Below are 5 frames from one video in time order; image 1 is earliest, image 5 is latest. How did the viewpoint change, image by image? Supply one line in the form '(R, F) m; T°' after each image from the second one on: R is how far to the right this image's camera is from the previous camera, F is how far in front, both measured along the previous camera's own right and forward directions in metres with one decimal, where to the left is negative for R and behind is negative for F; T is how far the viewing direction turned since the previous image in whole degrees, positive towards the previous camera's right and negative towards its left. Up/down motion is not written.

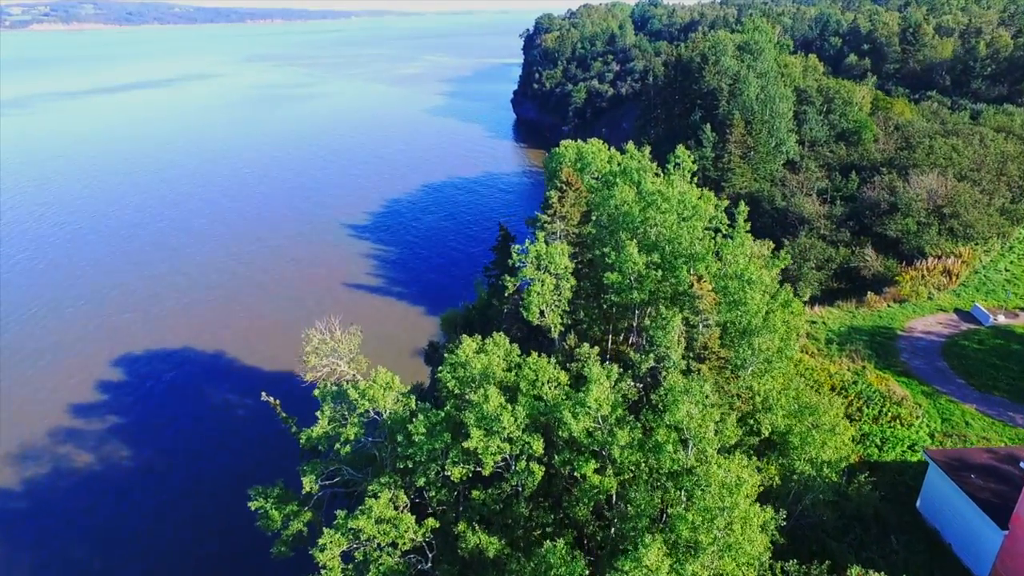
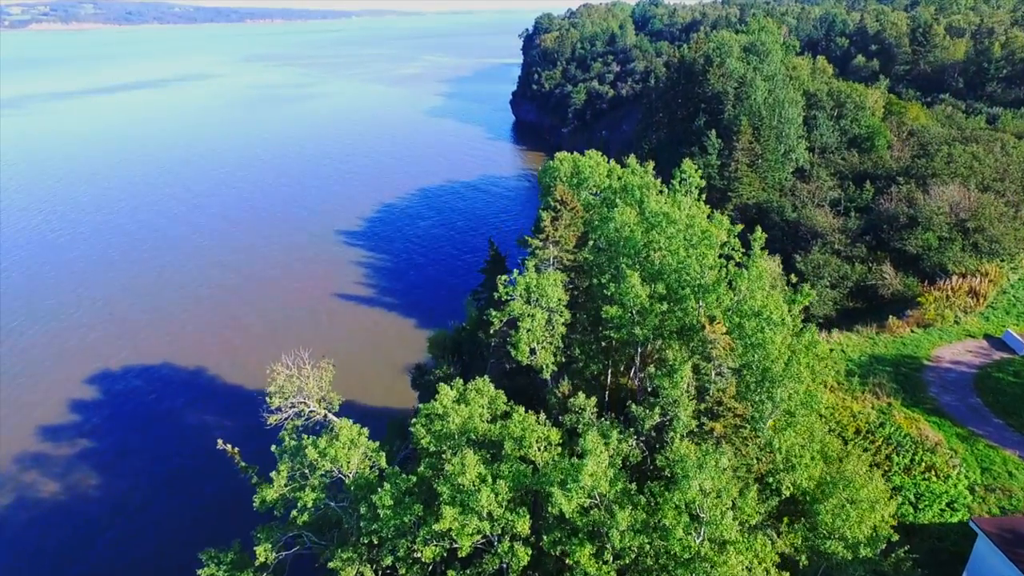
(+0.4, +2.6) m; 0°
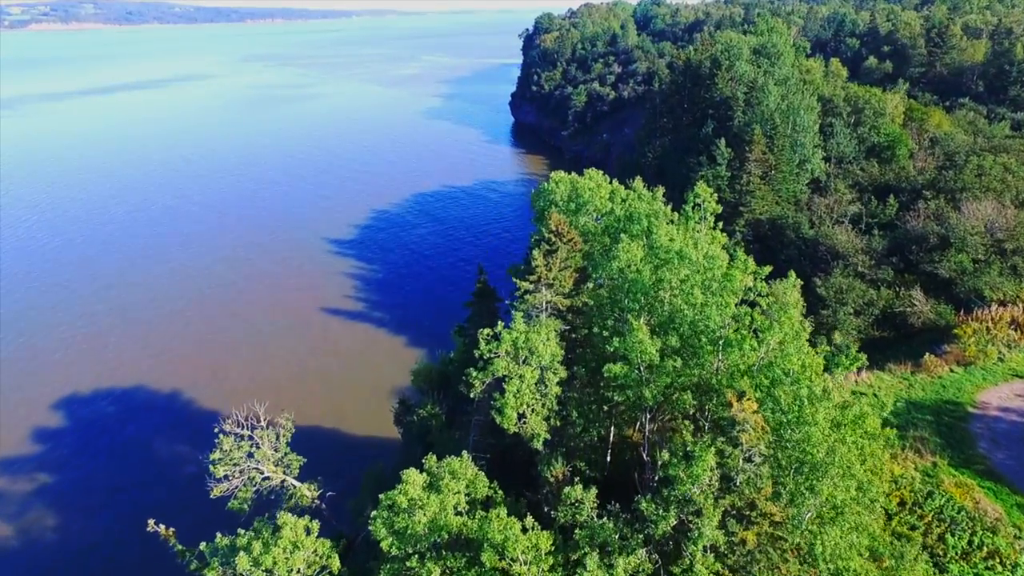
(+0.4, +3.2) m; 0°
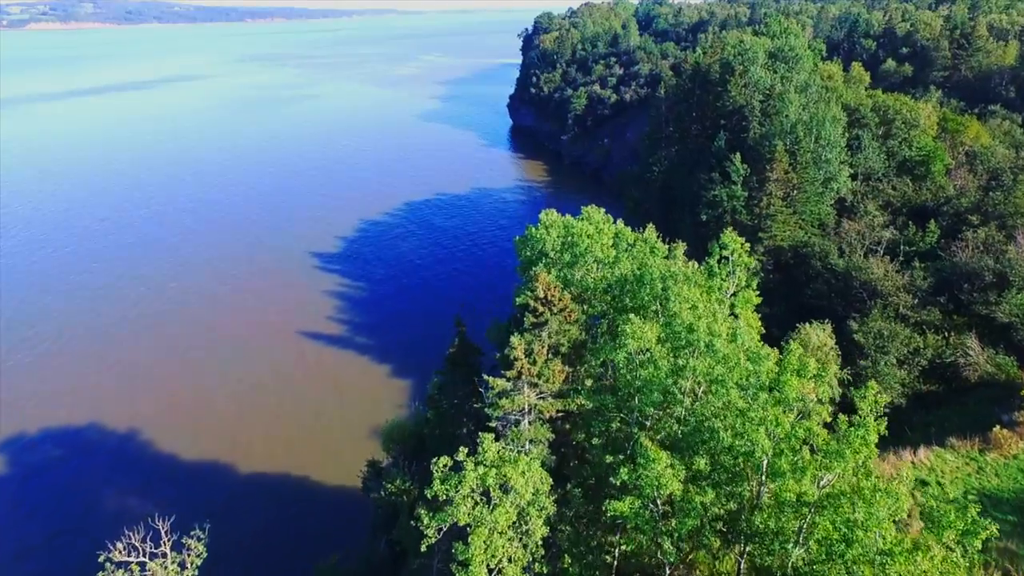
(+0.6, +4.7) m; 0°
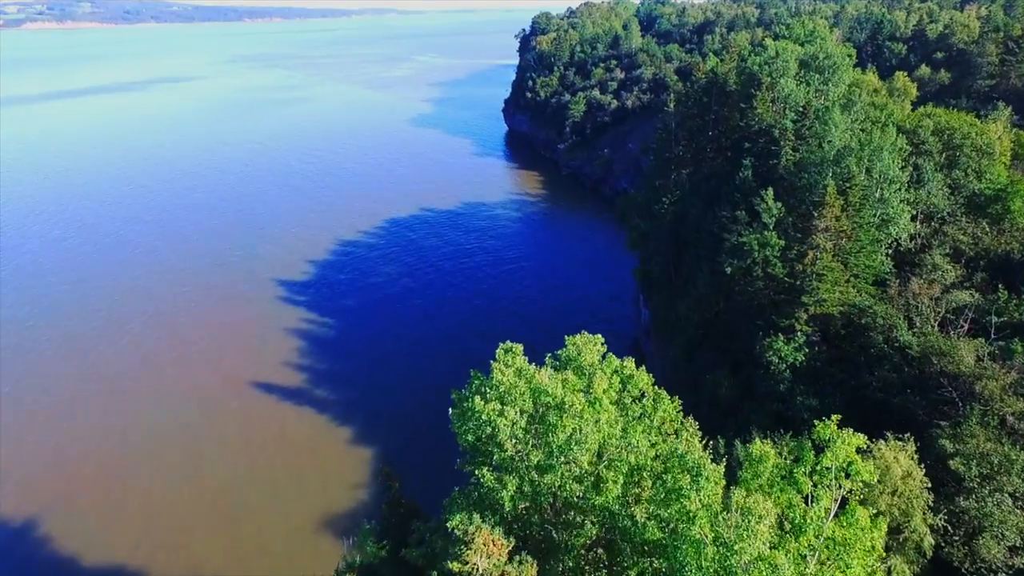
(+1.1, +8.0) m; 0°
